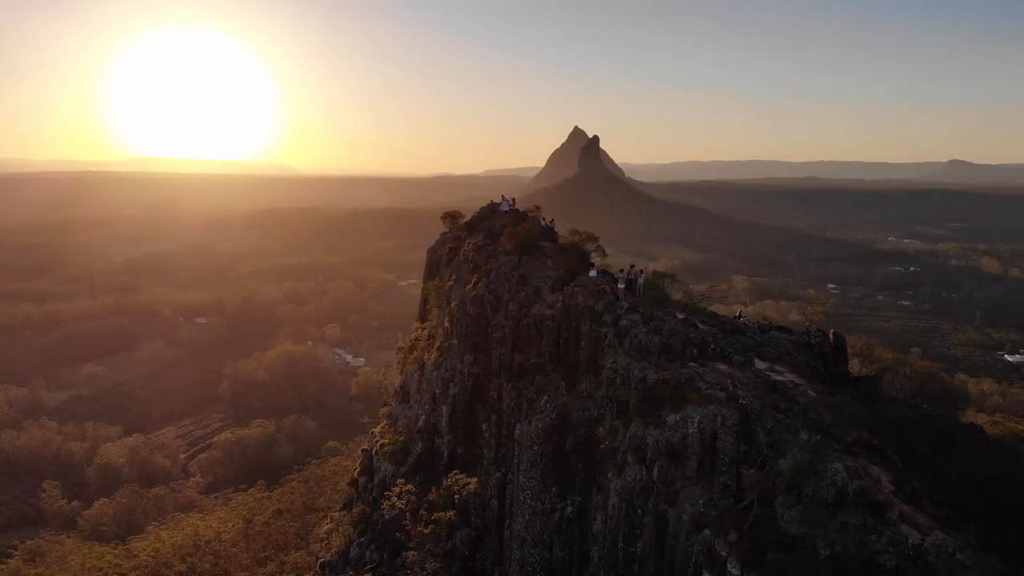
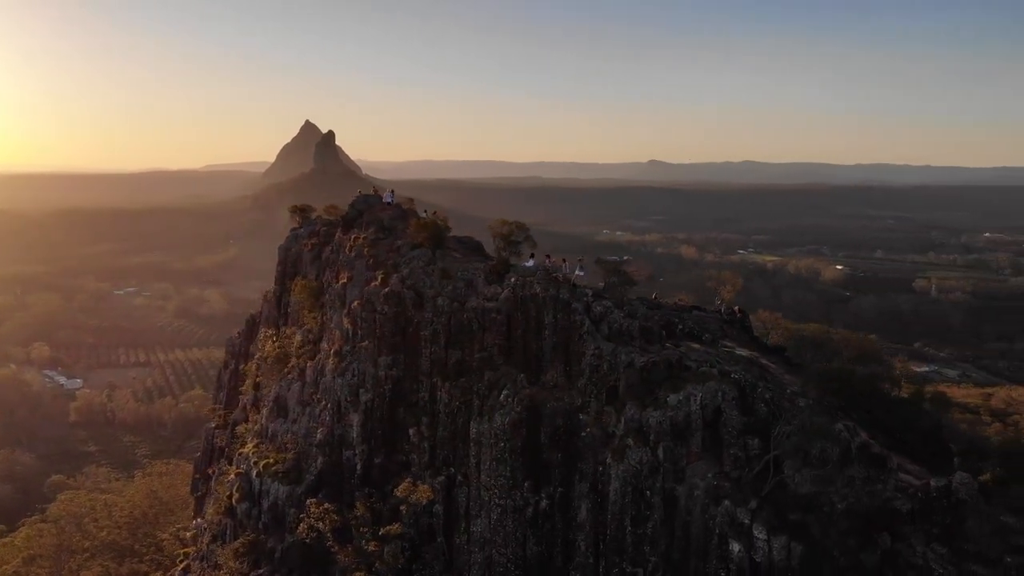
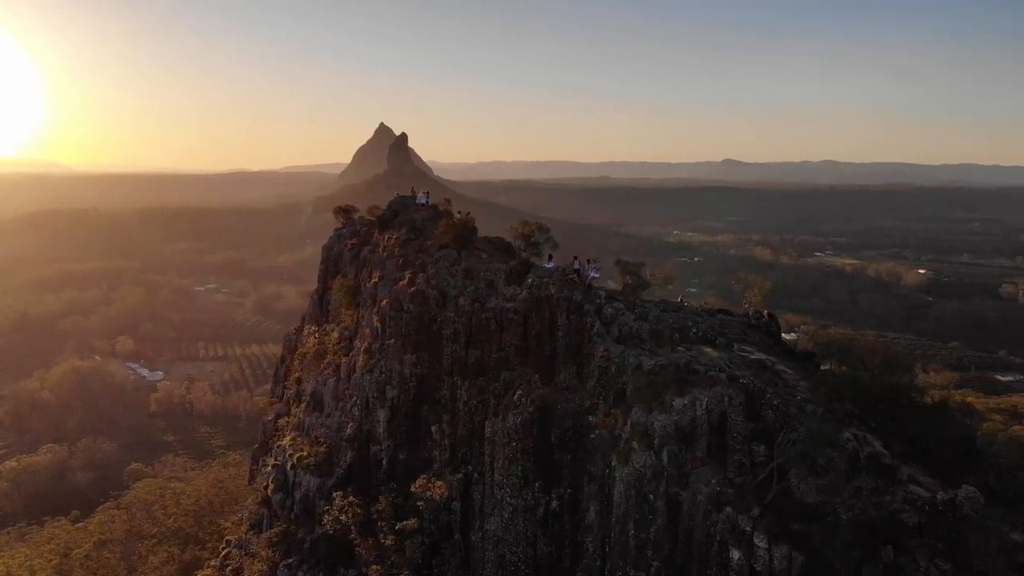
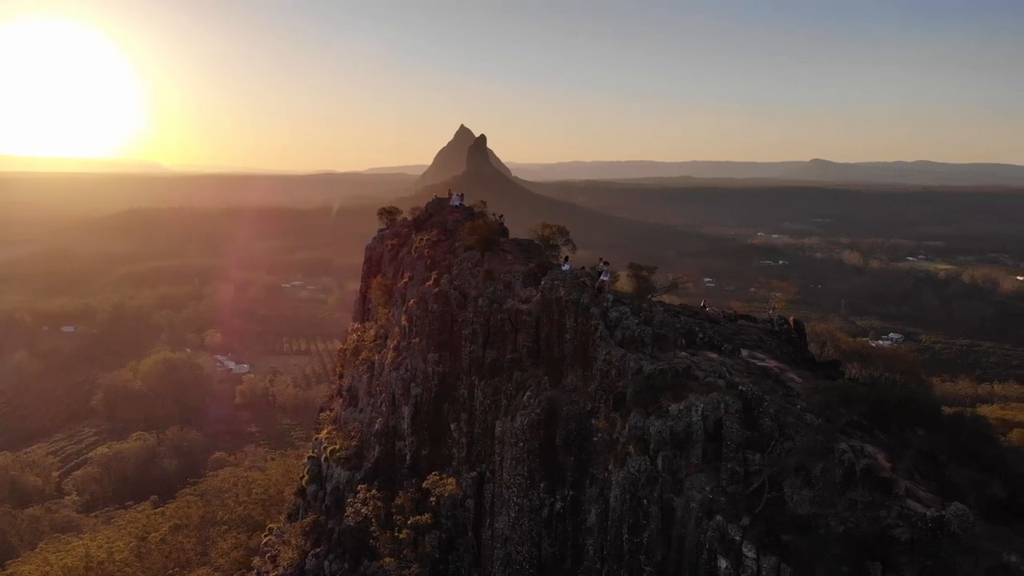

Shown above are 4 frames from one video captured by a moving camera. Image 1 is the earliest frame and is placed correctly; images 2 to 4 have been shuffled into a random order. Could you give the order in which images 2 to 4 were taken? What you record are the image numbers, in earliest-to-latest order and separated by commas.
4, 3, 2
